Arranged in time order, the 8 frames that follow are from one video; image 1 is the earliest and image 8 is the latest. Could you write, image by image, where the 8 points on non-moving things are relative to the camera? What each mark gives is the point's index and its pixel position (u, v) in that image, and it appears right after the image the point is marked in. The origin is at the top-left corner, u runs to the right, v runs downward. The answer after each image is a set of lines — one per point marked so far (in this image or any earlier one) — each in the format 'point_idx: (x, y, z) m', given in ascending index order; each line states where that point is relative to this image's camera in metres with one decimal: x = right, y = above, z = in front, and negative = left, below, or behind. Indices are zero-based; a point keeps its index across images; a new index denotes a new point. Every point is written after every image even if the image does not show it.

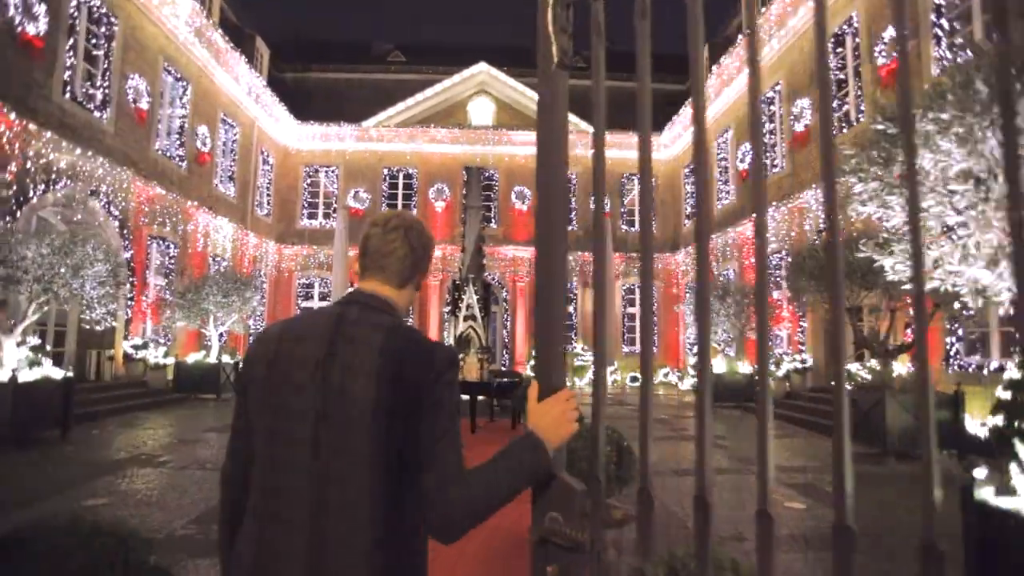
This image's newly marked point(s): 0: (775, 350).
0: (+6.8, -1.6, +16.2) m
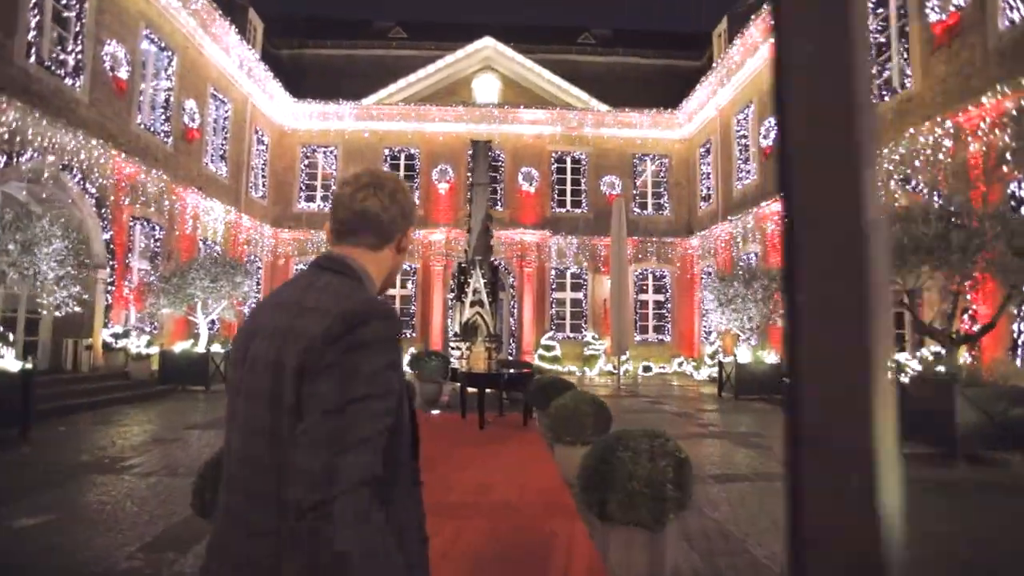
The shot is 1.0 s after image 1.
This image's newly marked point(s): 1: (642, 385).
0: (+7.0, -1.2, +15.1) m
1: (+4.1, -3.1, +20.3) m
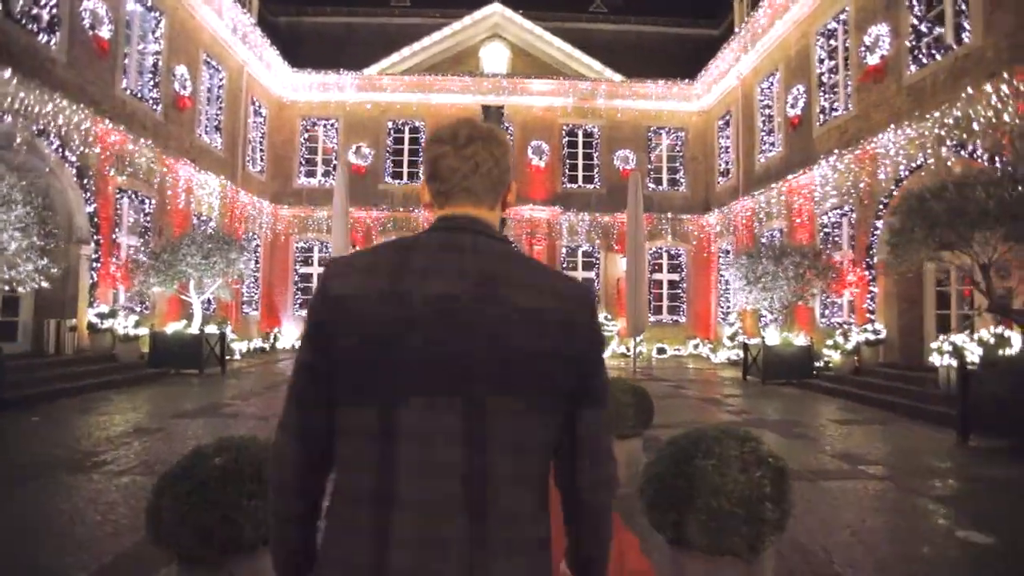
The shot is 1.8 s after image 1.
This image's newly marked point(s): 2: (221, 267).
0: (+7.3, -0.7, +14.2) m
1: (+4.4, -2.5, +19.5) m
2: (-6.2, +0.4, +13.2) m
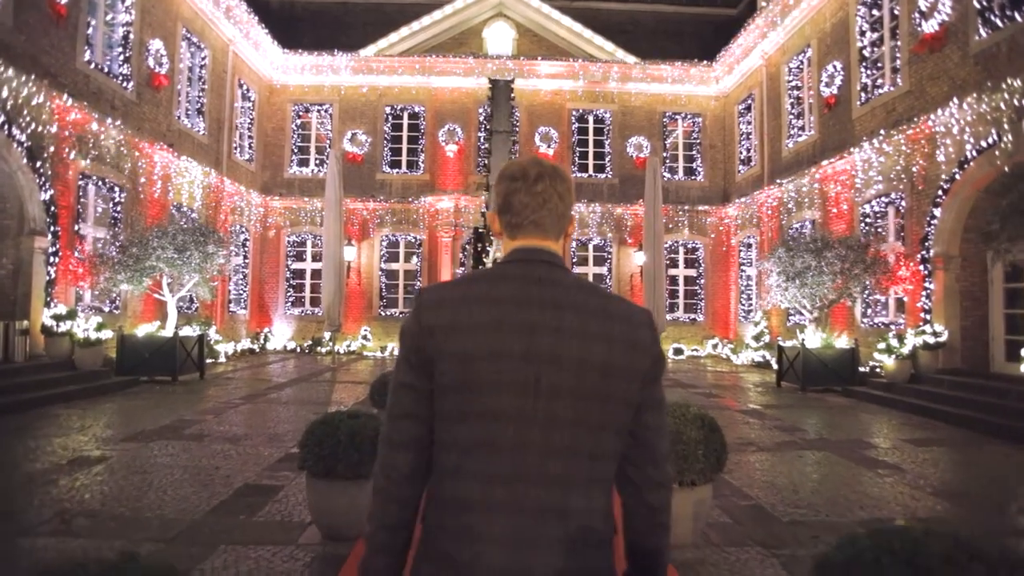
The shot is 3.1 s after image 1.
0: (+7.5, -0.6, +12.8) m
1: (+4.6, -2.3, +18.1) m
2: (-6.0, +0.5, +11.9) m
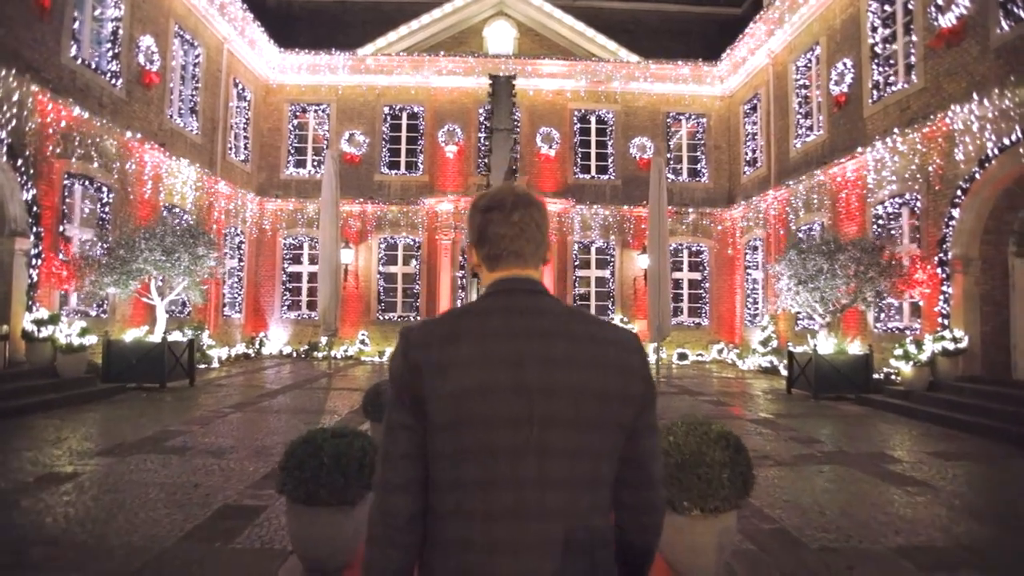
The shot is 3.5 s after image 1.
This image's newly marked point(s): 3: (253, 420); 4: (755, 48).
0: (+7.5, -0.7, +12.4) m
1: (+4.7, -2.4, +17.7) m
2: (-6.0, +0.4, +11.4) m
3: (-3.8, -1.9, +9.1) m
4: (+7.2, +7.2, +18.5) m
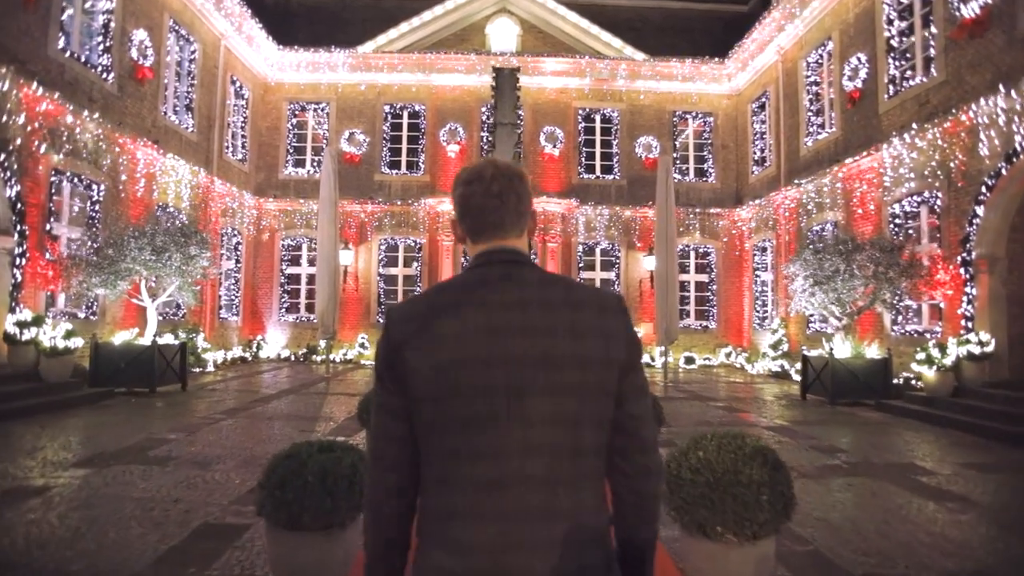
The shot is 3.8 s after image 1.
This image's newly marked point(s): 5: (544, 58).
0: (+7.6, -0.7, +11.9) m
1: (+4.8, -2.5, +17.2) m
2: (-5.9, +0.4, +11.0) m
3: (-3.7, -1.9, +8.6) m
4: (+7.3, +7.1, +18.1) m
5: (+1.0, +7.4, +19.9) m
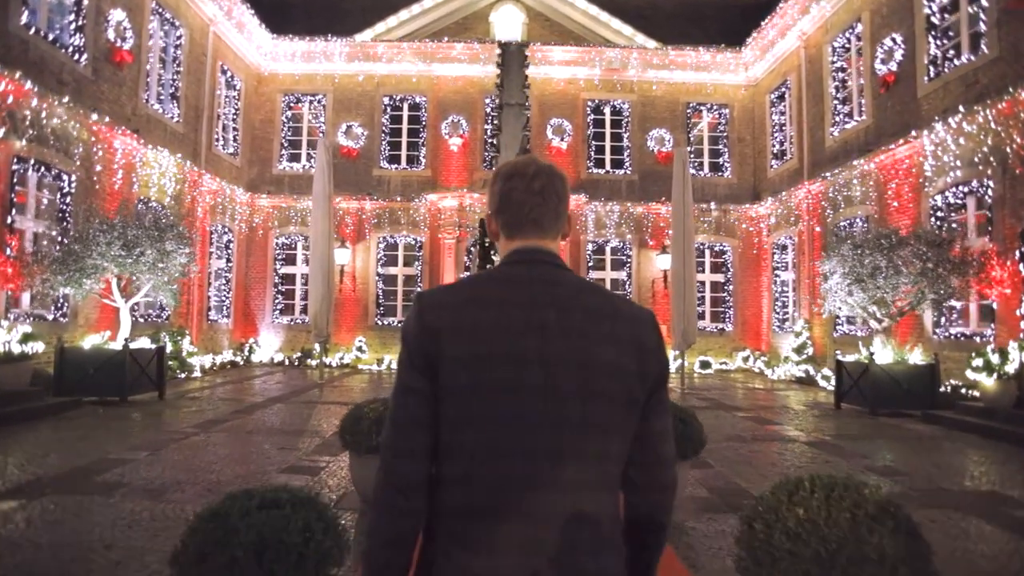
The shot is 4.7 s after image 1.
0: (+7.7, -0.7, +10.9) m
1: (+4.9, -2.5, +16.2) m
2: (-5.8, +0.4, +10.0) m
3: (-3.6, -1.9, +7.6) m
4: (+7.5, +7.1, +17.1) m
5: (+1.2, +7.3, +18.9) m
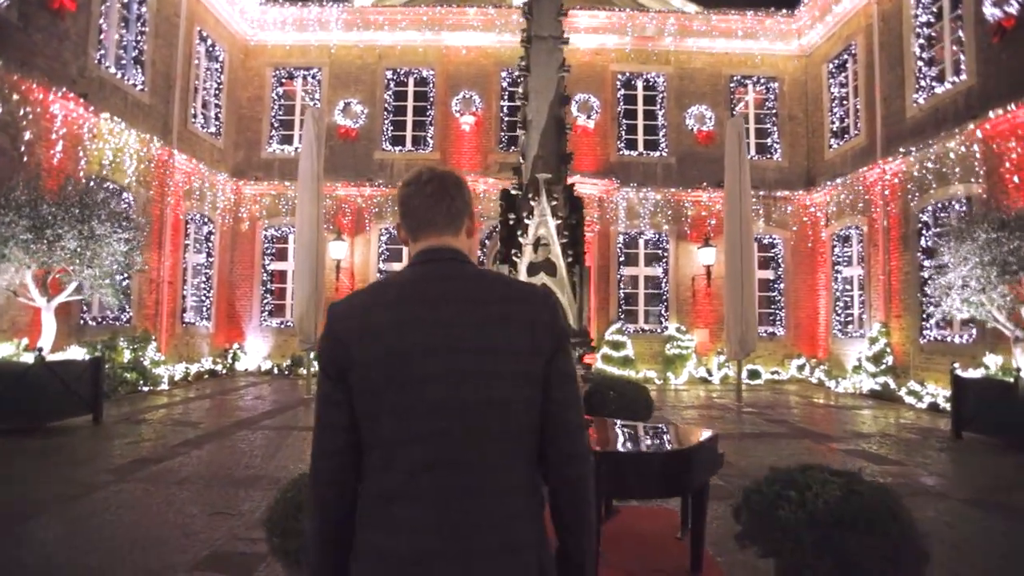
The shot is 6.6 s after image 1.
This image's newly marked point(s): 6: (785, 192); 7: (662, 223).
0: (+8.1, -0.6, +8.4) m
1: (+5.4, -2.5, +13.7) m
2: (-5.4, +0.5, +7.8) m
3: (-3.3, -1.8, +5.4) m
4: (+8.0, +7.2, +14.6) m
5: (+1.7, +7.4, +16.5) m
6: (+7.4, +2.6, +16.8) m
7: (+4.0, +1.7, +16.5) m
